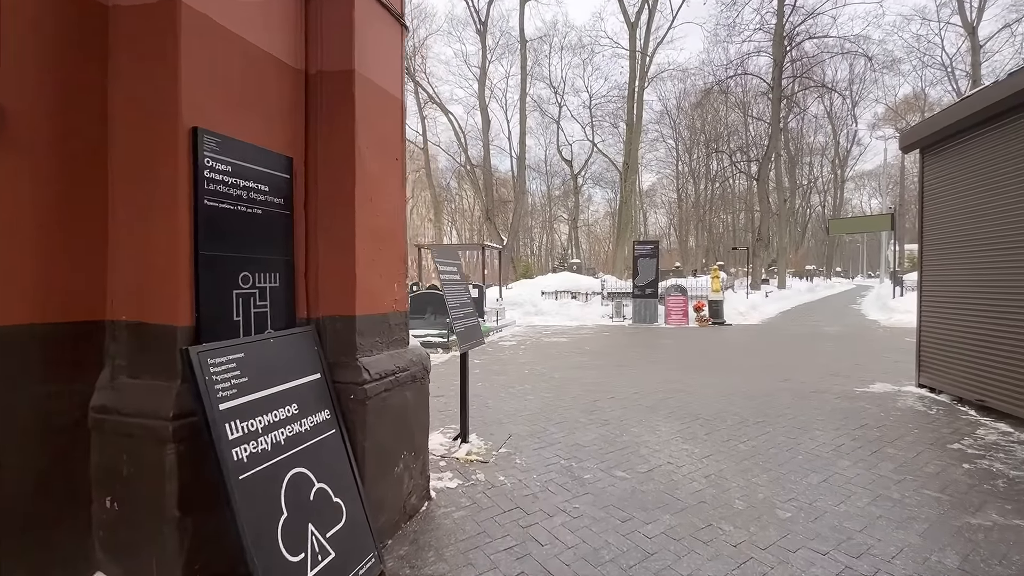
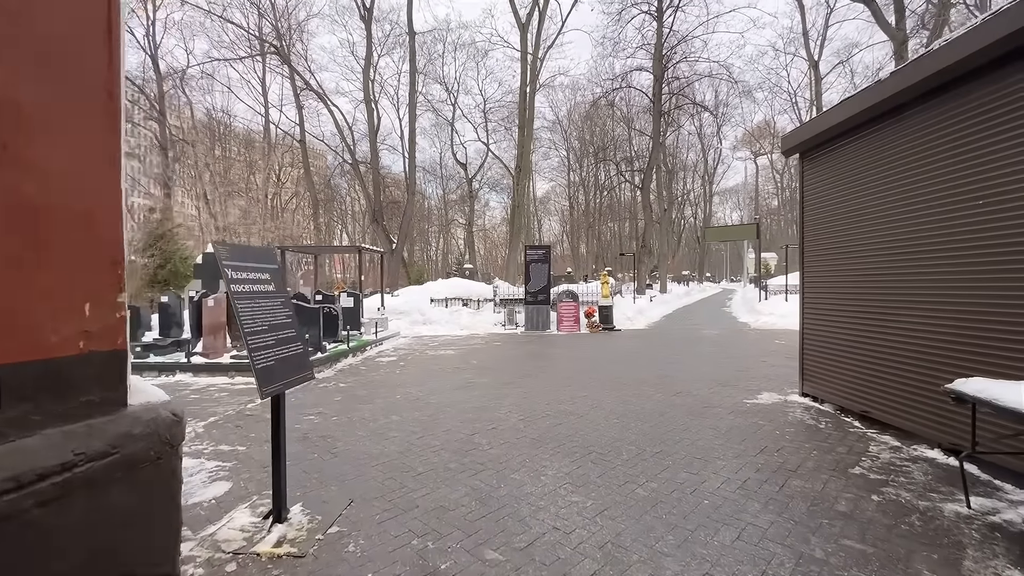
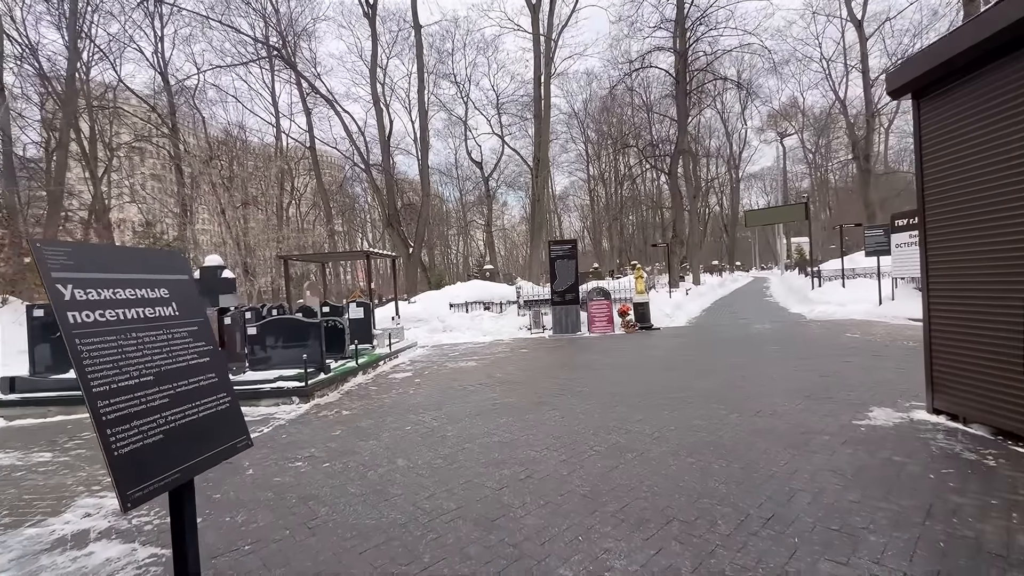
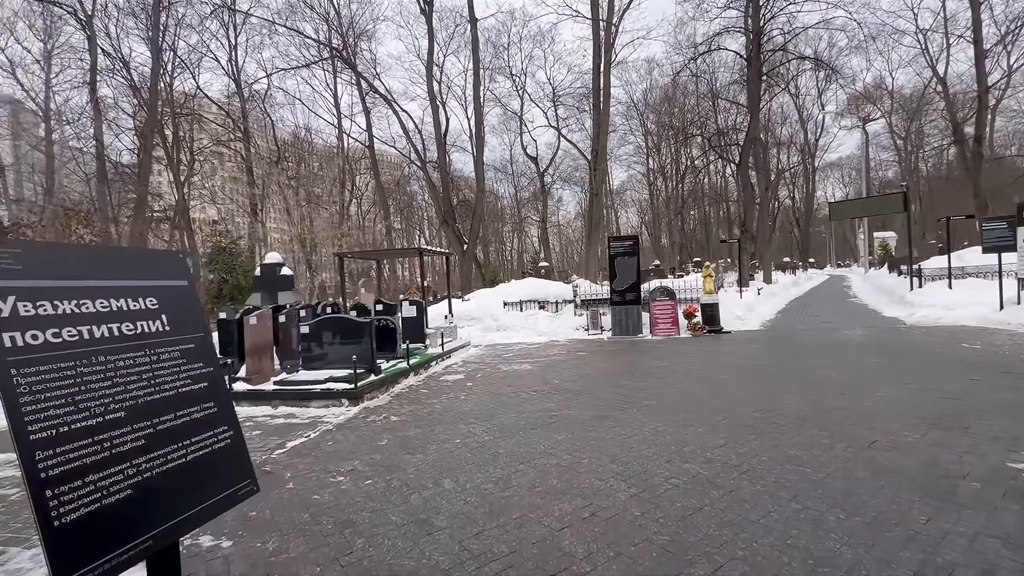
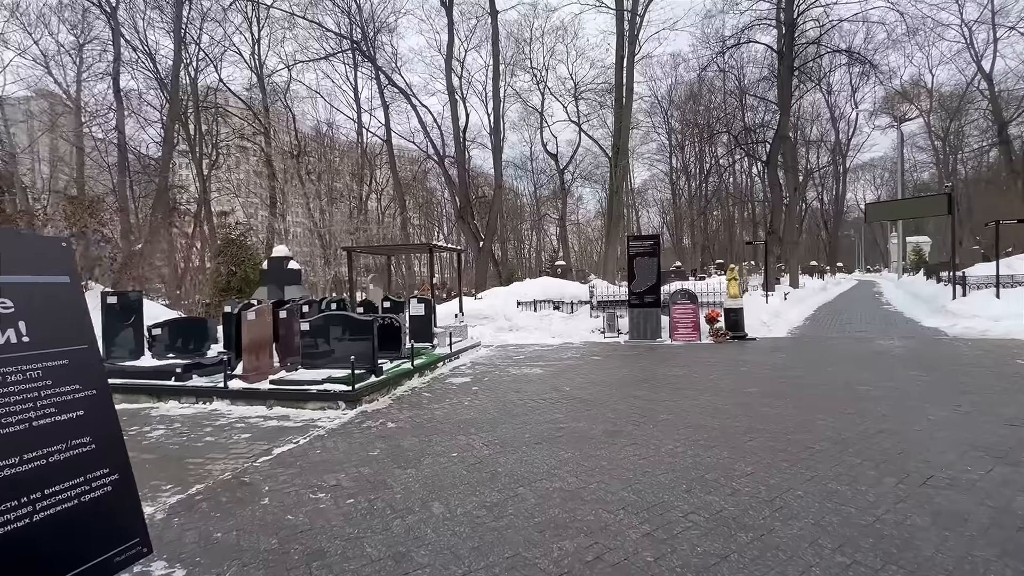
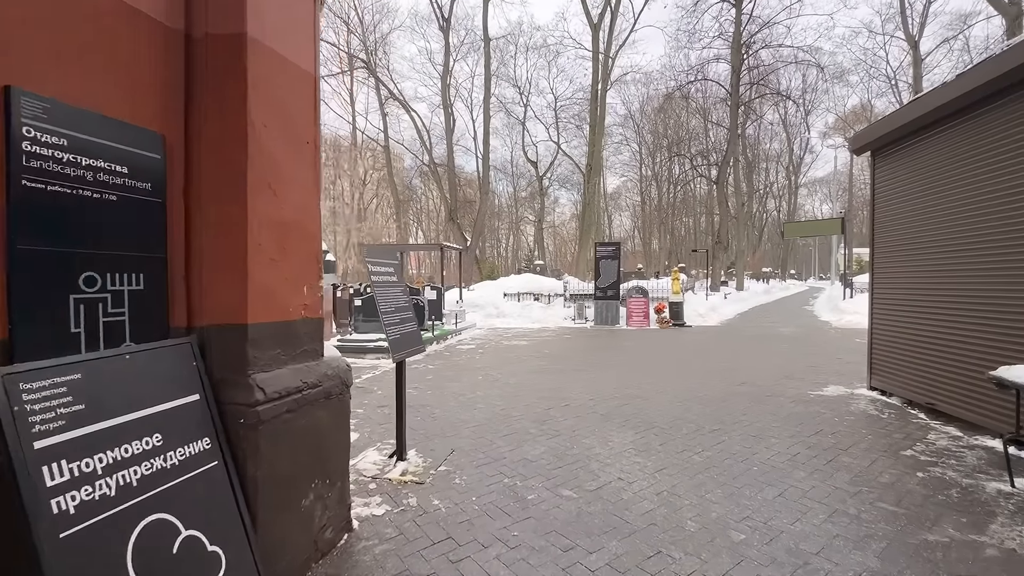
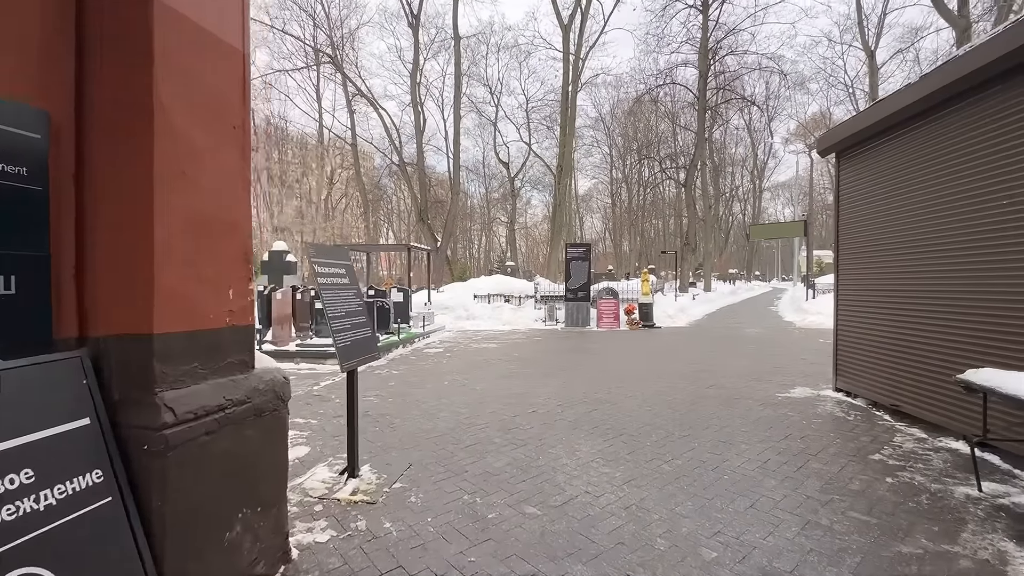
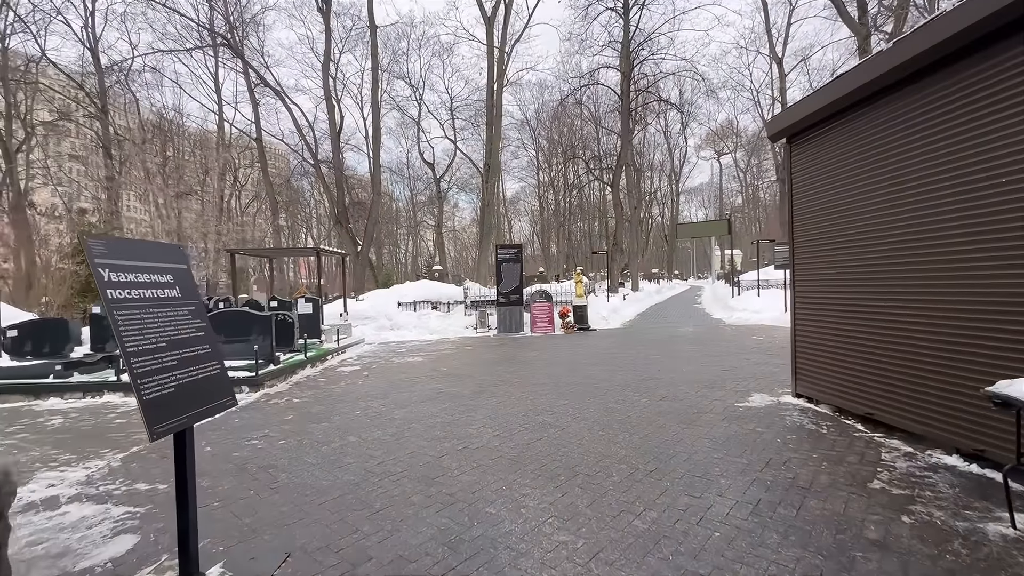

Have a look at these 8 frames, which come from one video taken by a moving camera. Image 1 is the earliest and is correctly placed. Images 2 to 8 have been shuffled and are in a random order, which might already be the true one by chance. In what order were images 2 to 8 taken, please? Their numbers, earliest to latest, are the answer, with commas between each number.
6, 7, 2, 8, 3, 4, 5
